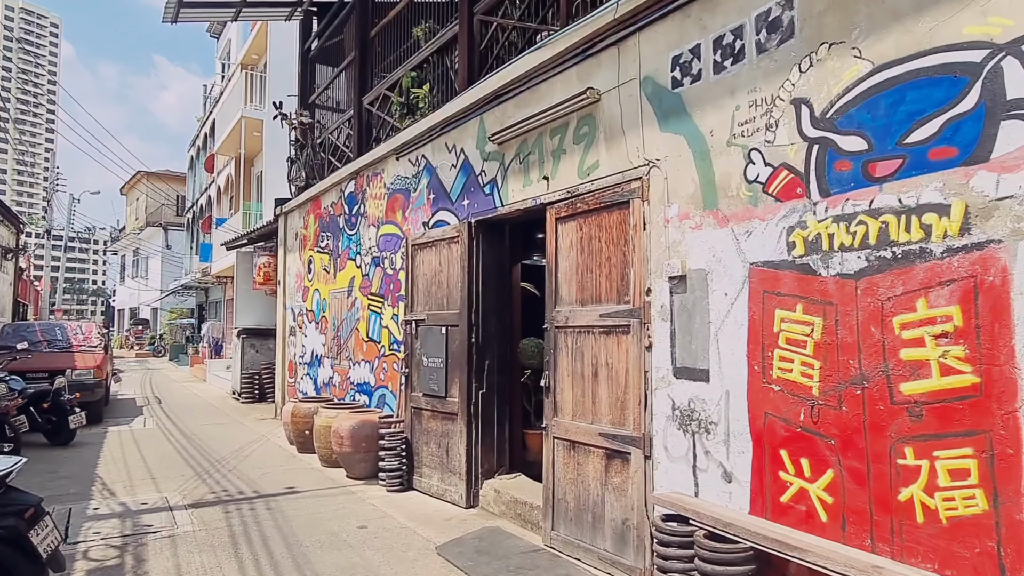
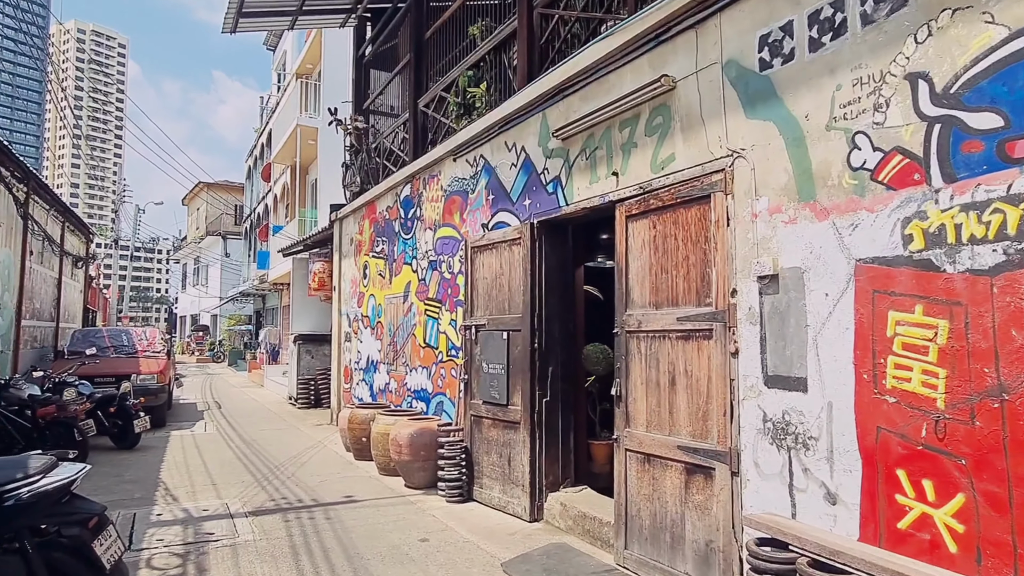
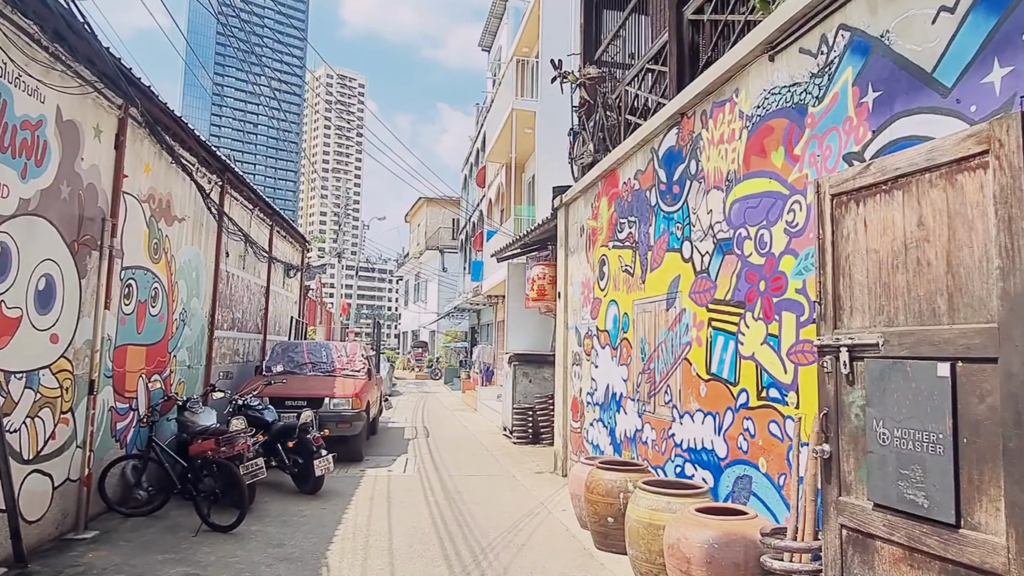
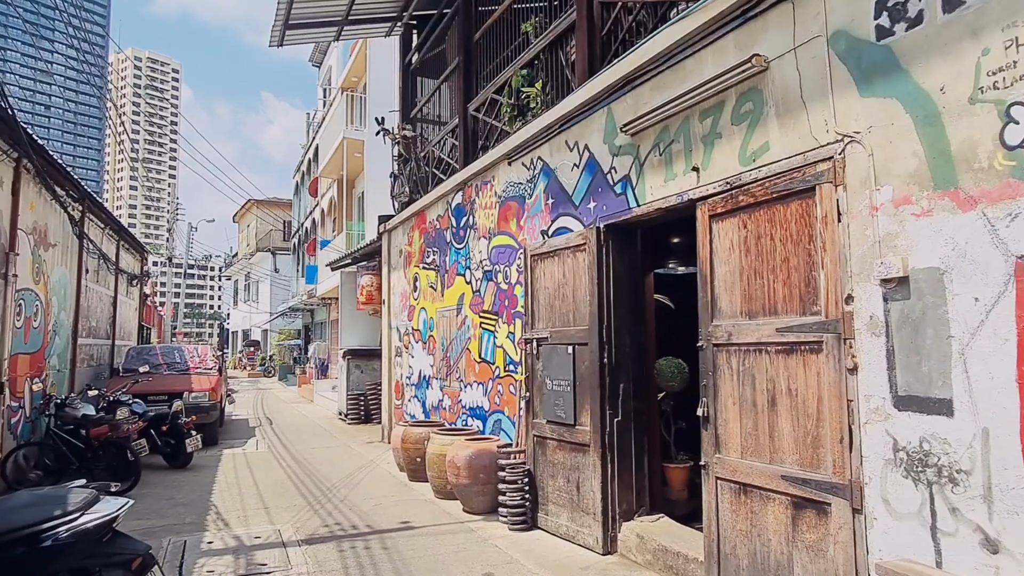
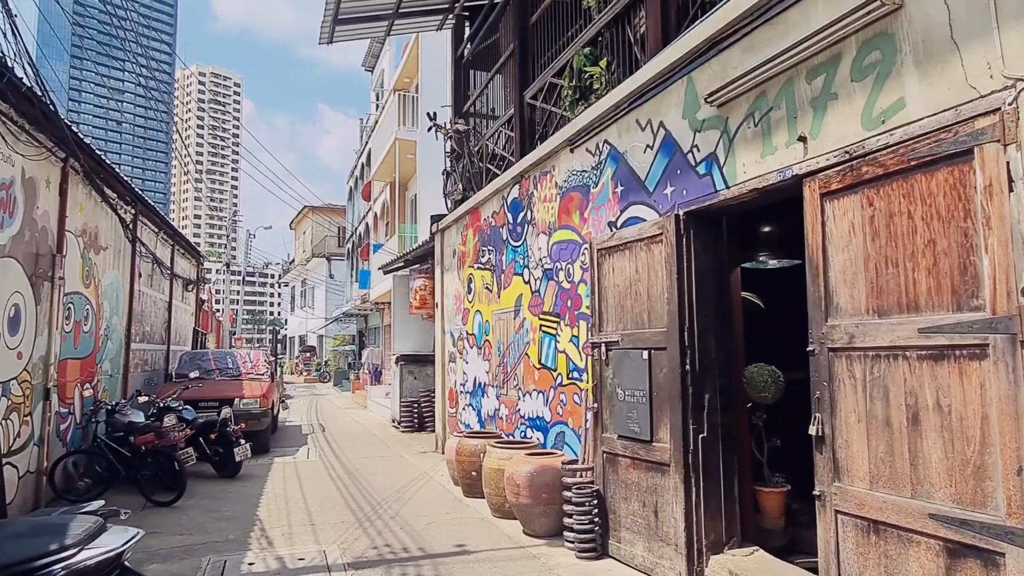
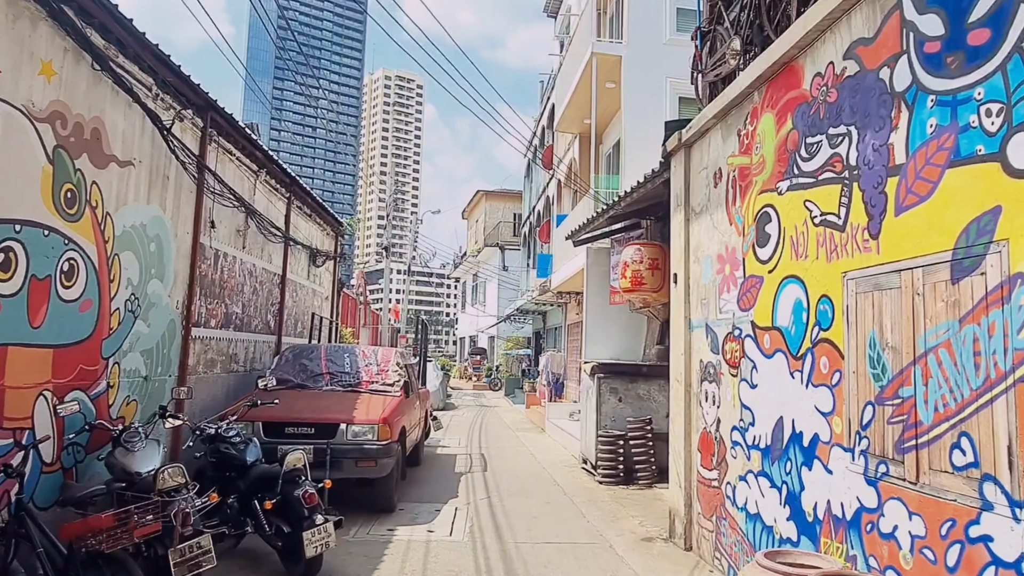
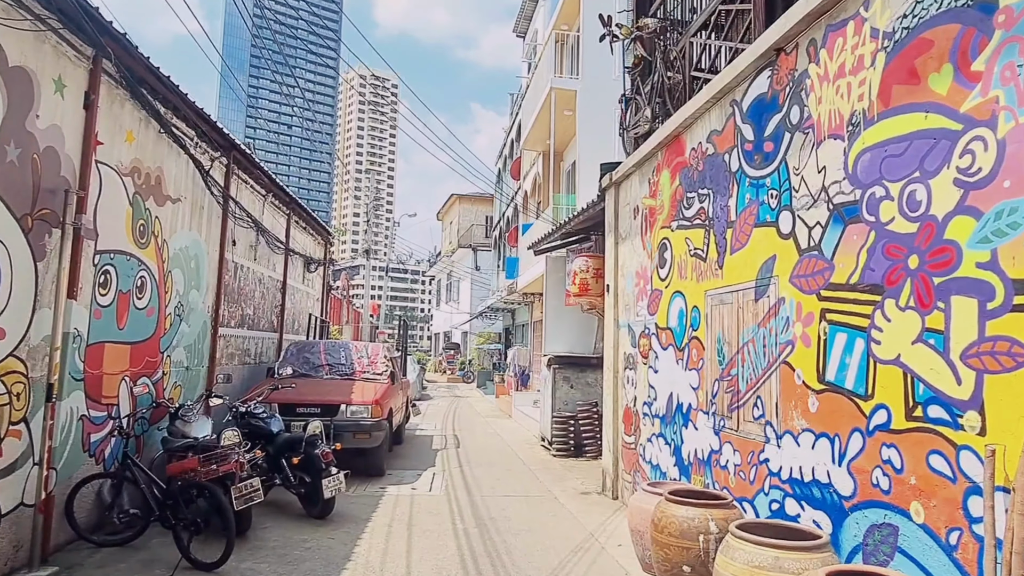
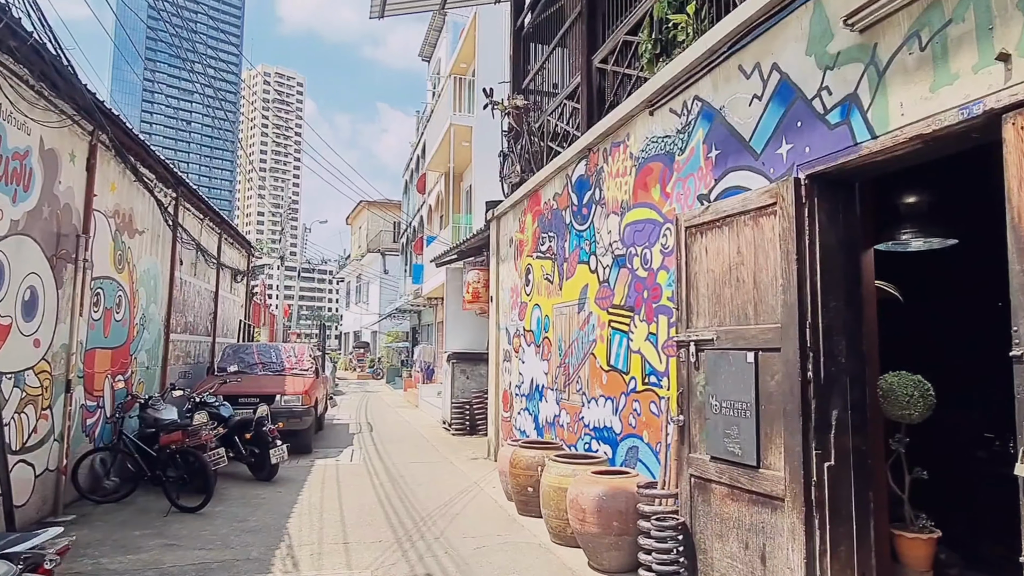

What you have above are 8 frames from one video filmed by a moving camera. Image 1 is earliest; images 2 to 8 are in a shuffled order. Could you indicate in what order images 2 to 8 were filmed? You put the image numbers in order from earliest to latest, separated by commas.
2, 4, 5, 8, 3, 7, 6
